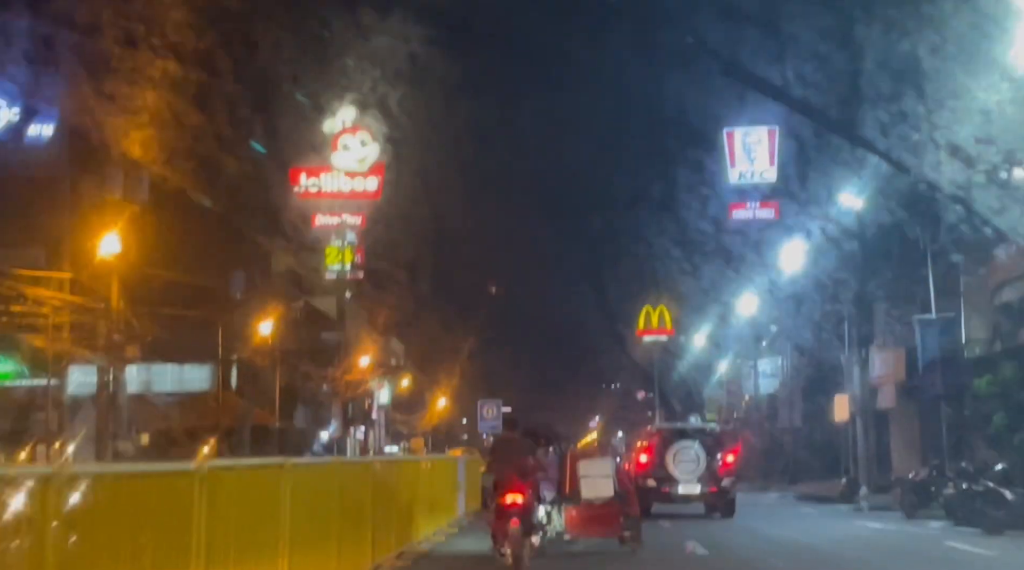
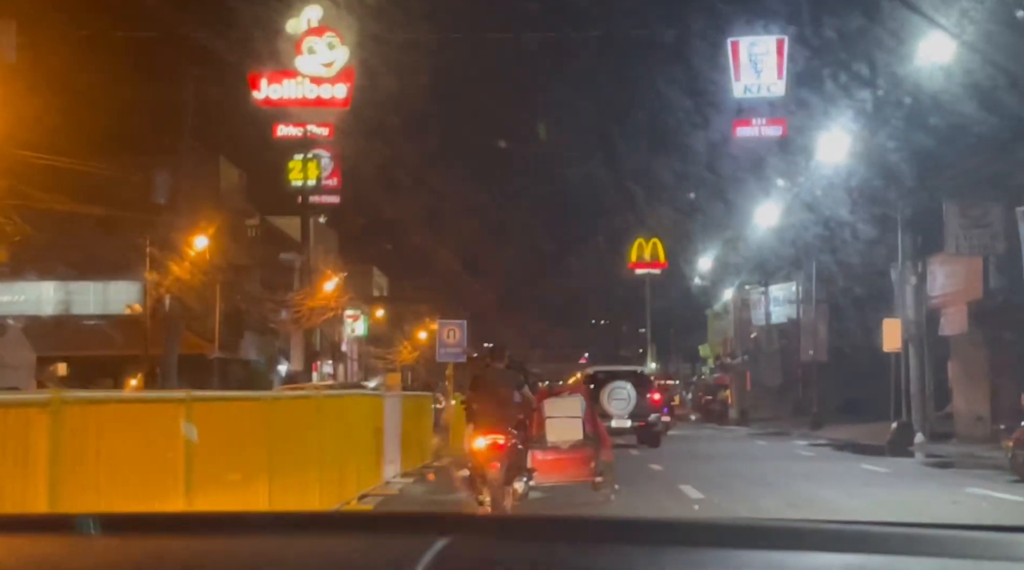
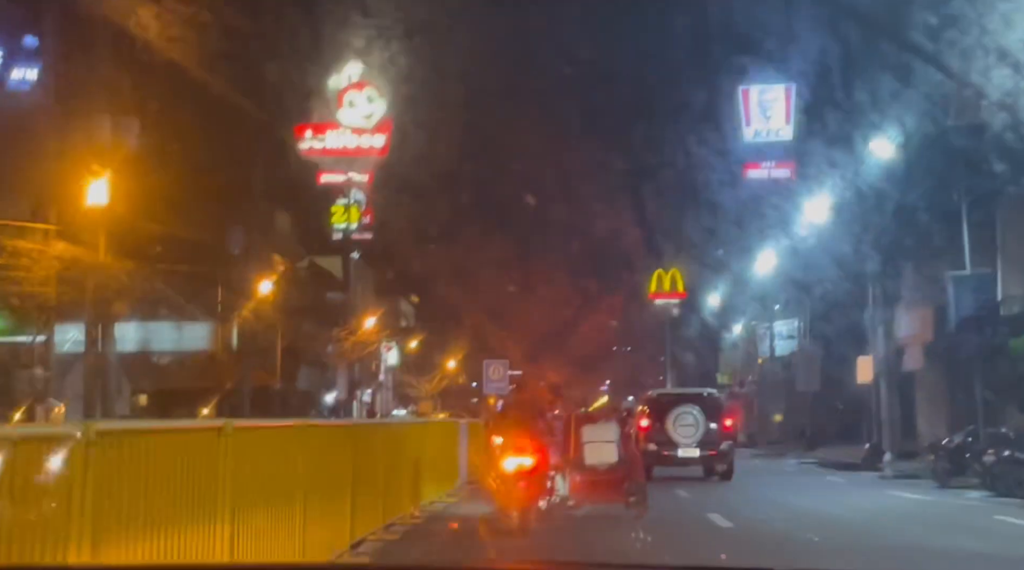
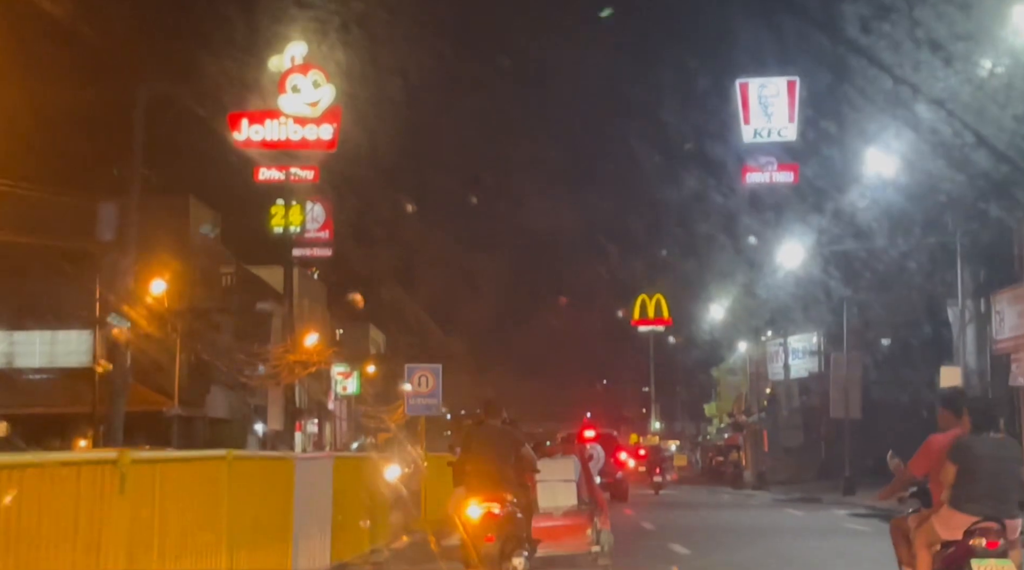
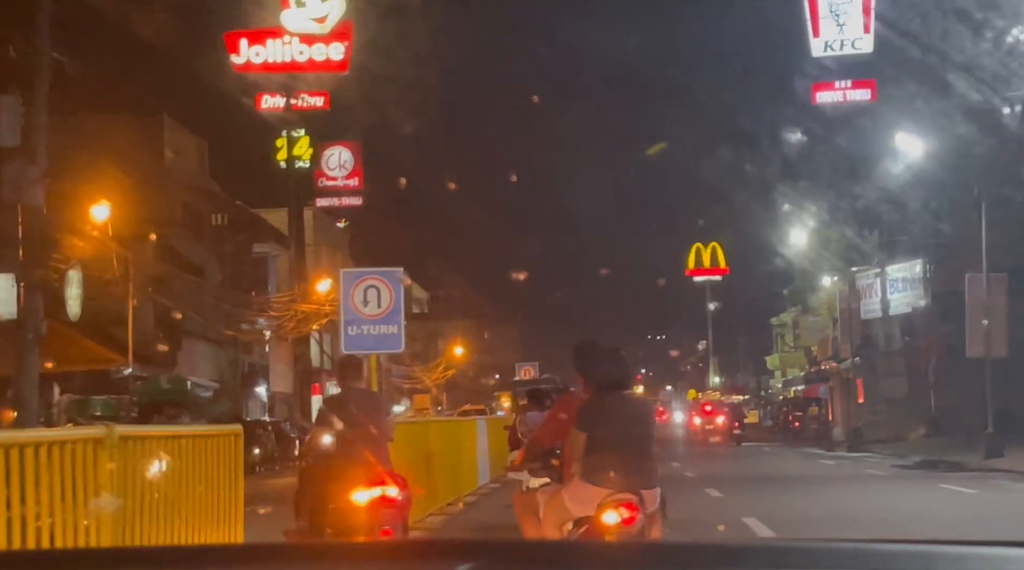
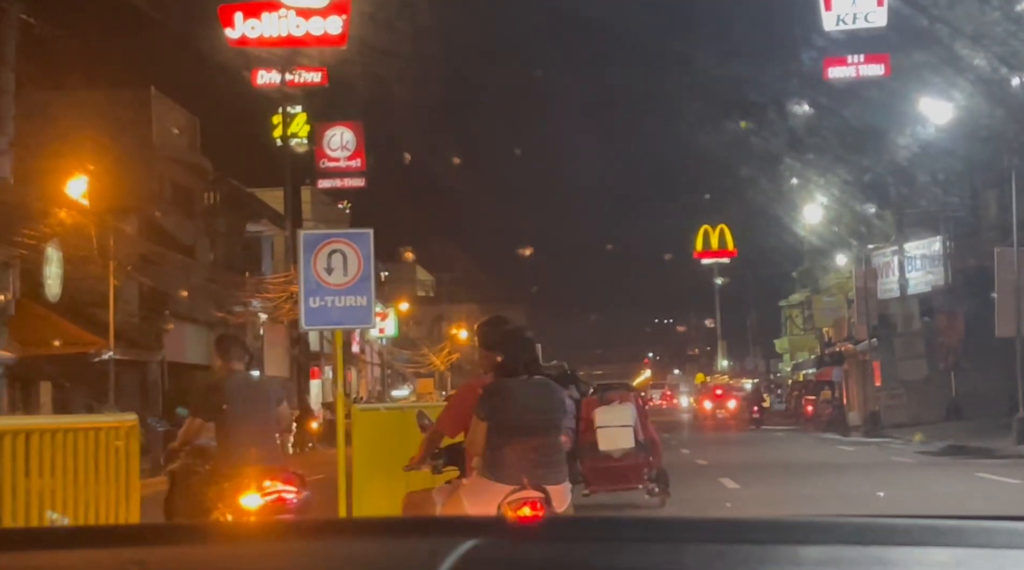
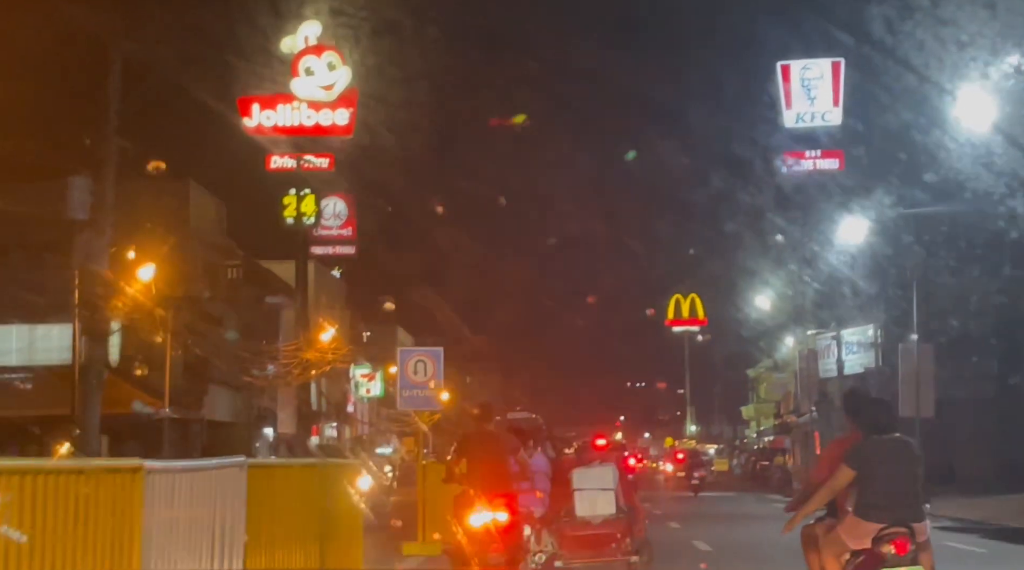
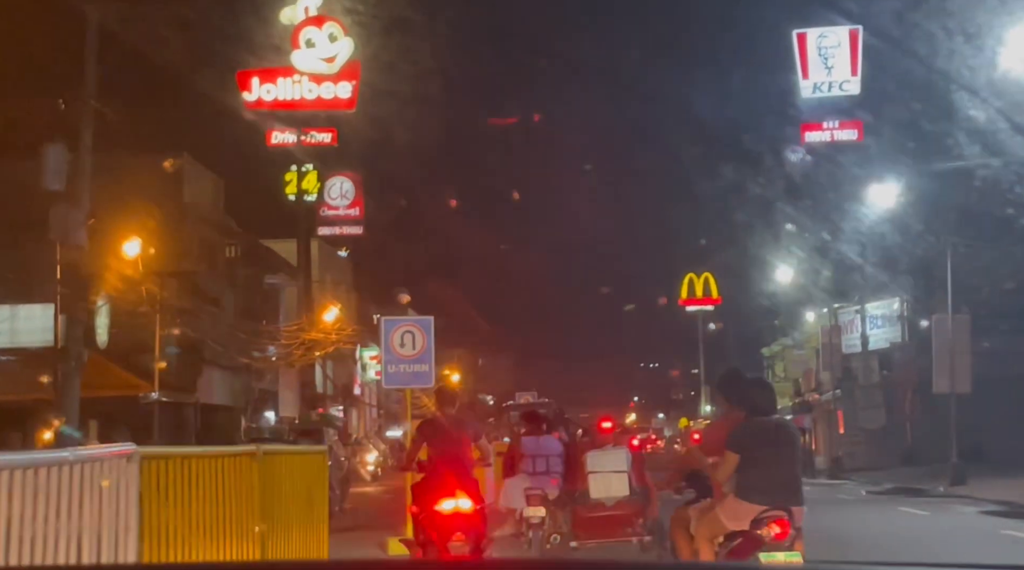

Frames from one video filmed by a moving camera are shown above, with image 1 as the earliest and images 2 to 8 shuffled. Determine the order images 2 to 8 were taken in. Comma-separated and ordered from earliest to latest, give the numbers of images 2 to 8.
3, 2, 4, 7, 8, 5, 6
